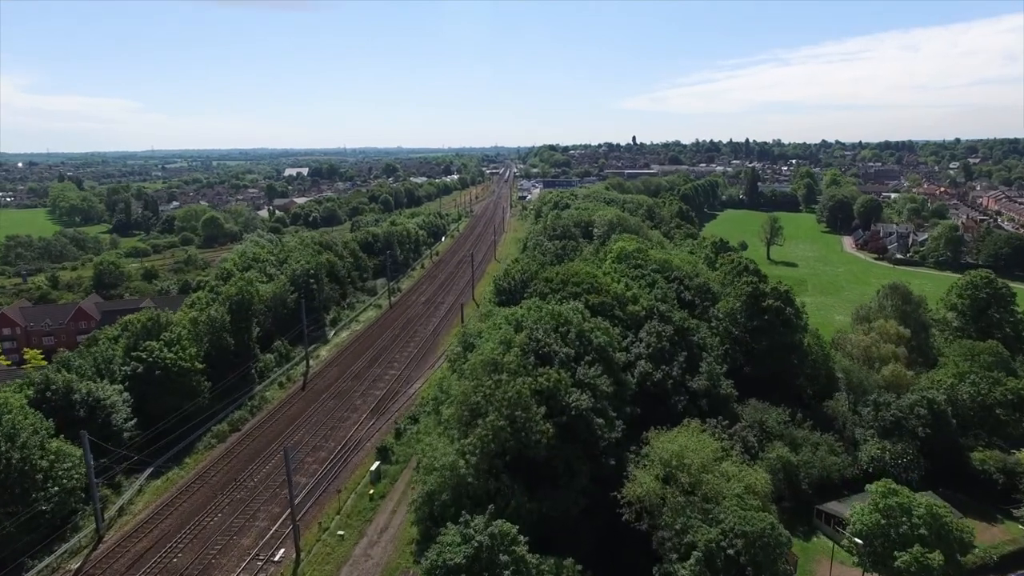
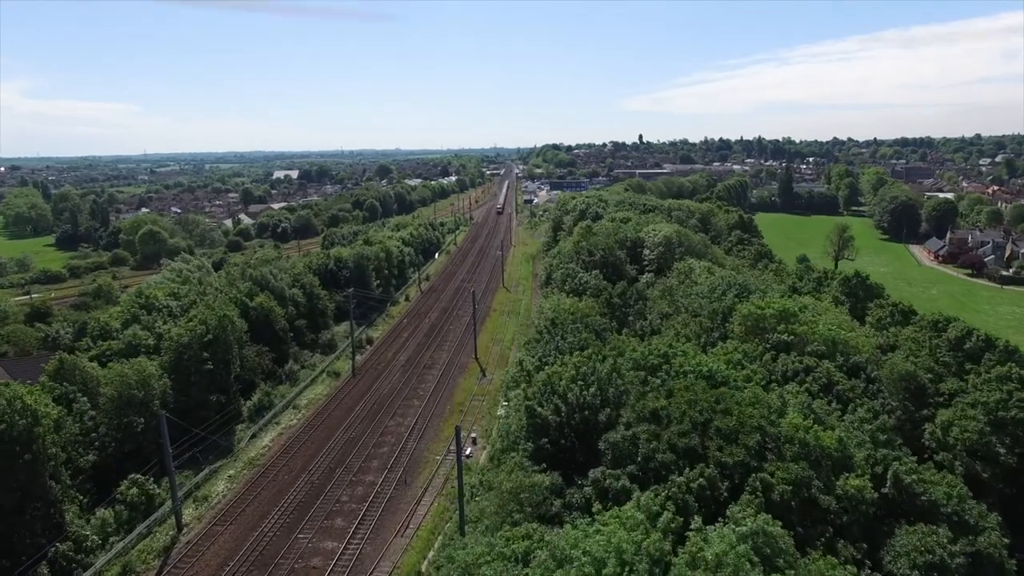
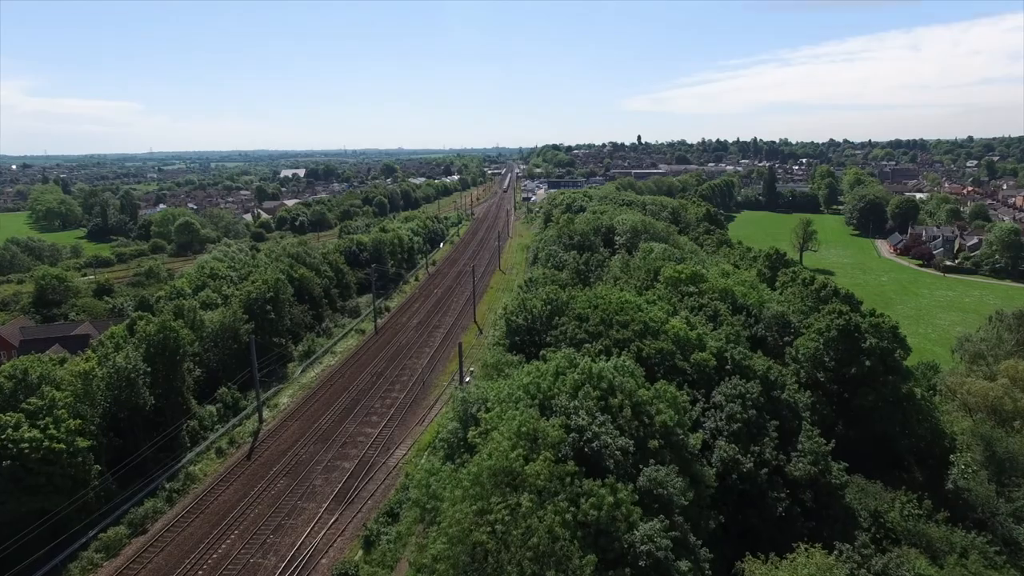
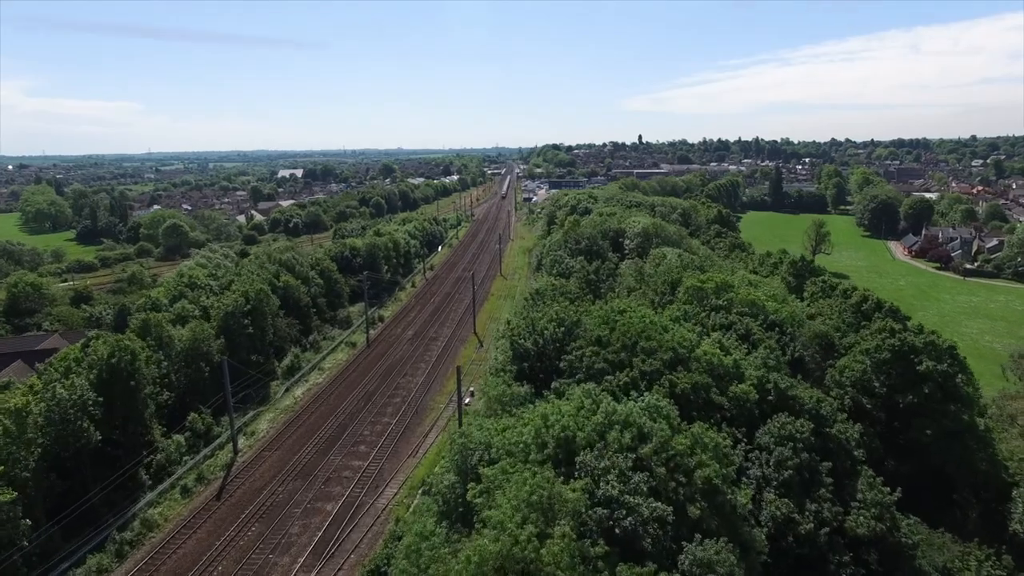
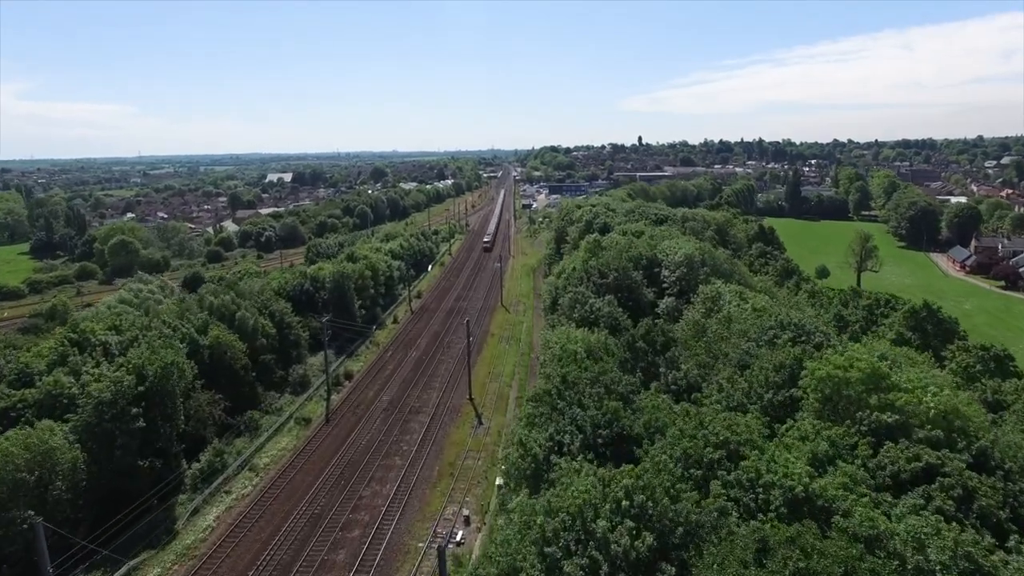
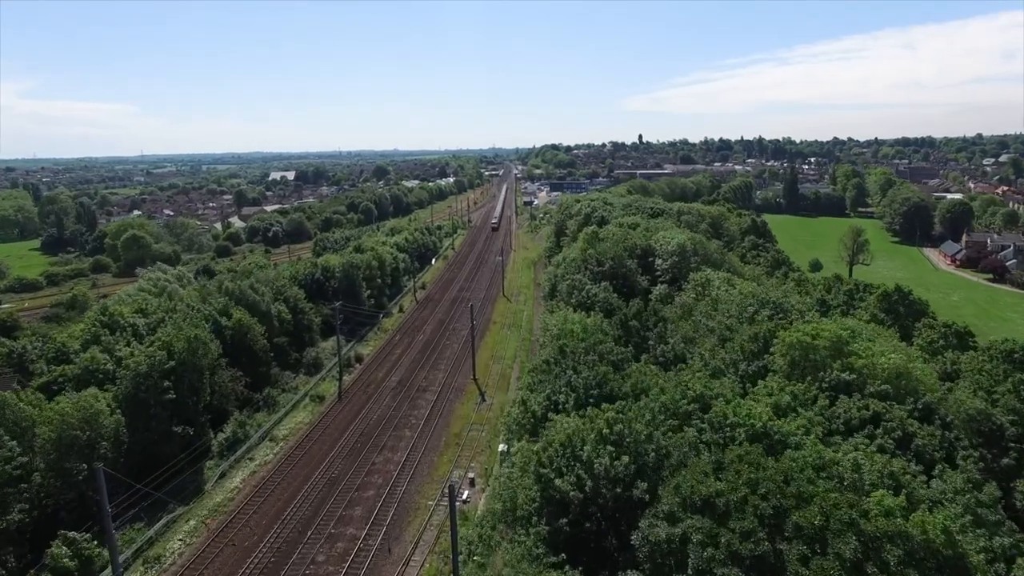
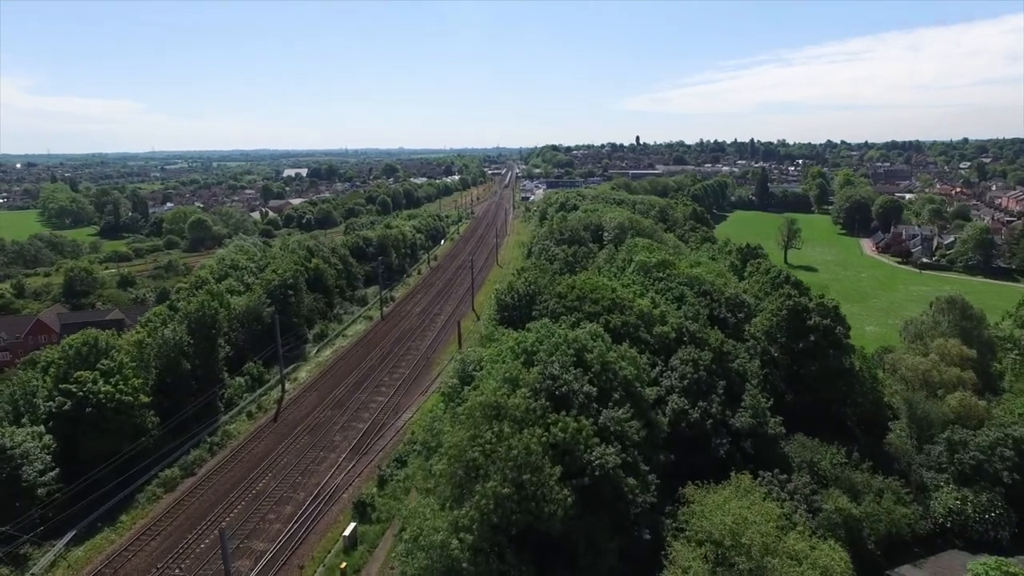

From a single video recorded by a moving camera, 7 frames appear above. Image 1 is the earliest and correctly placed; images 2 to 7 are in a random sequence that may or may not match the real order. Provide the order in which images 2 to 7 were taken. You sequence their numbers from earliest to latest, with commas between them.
7, 3, 4, 2, 6, 5
